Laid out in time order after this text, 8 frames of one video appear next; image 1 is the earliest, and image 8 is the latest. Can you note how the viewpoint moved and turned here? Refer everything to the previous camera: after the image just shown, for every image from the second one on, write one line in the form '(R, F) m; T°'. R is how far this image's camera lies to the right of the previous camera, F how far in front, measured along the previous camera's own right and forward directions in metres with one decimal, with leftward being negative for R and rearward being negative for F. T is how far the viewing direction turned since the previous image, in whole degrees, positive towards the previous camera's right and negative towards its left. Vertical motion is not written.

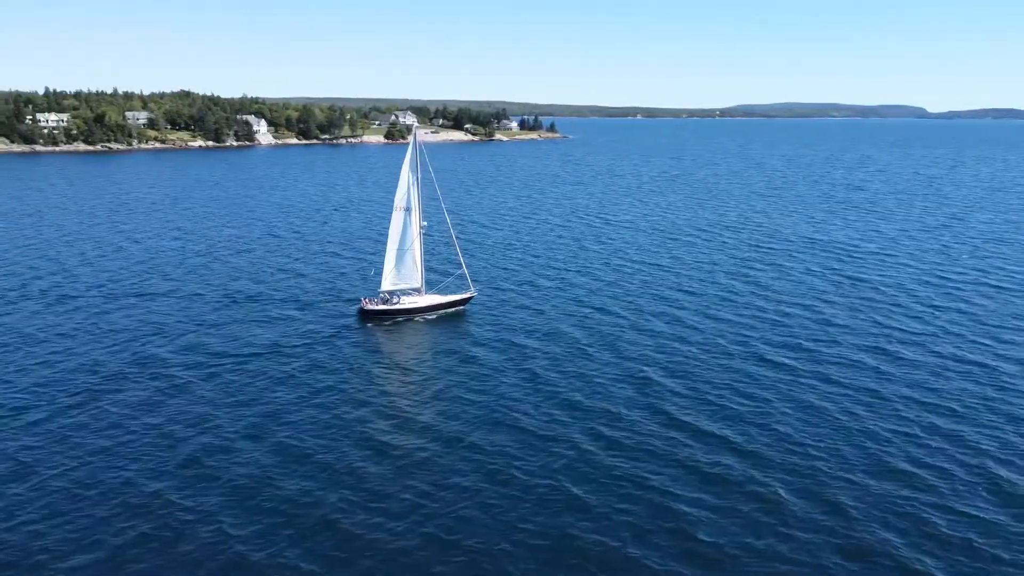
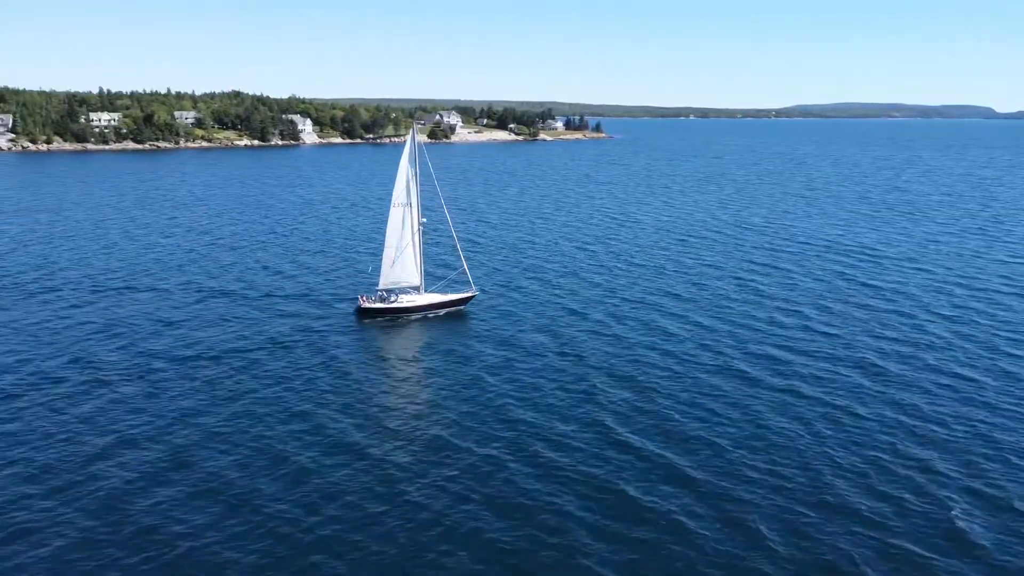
(+5.9, +1.8) m; -4°
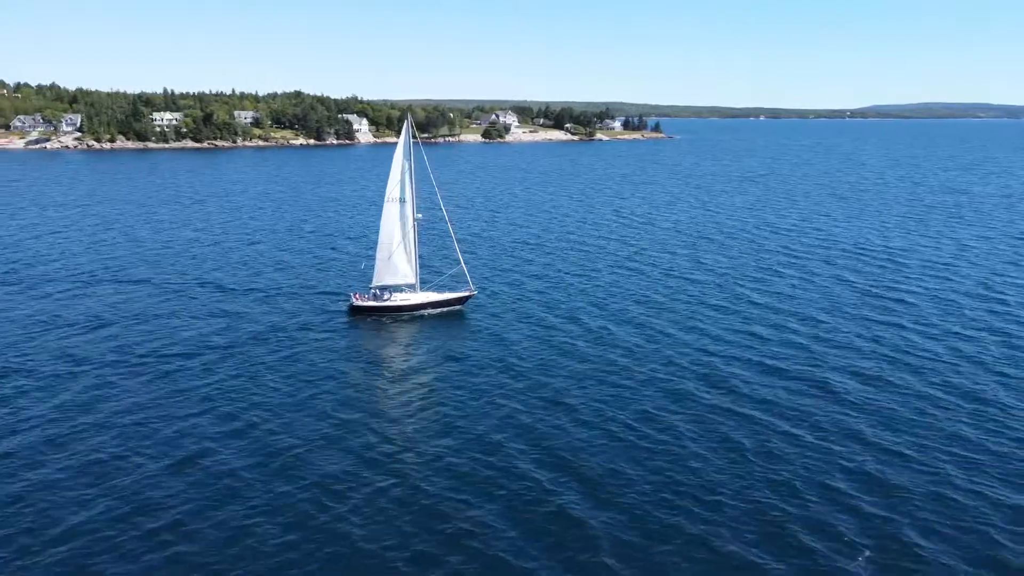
(+7.9, +2.7) m; -5°
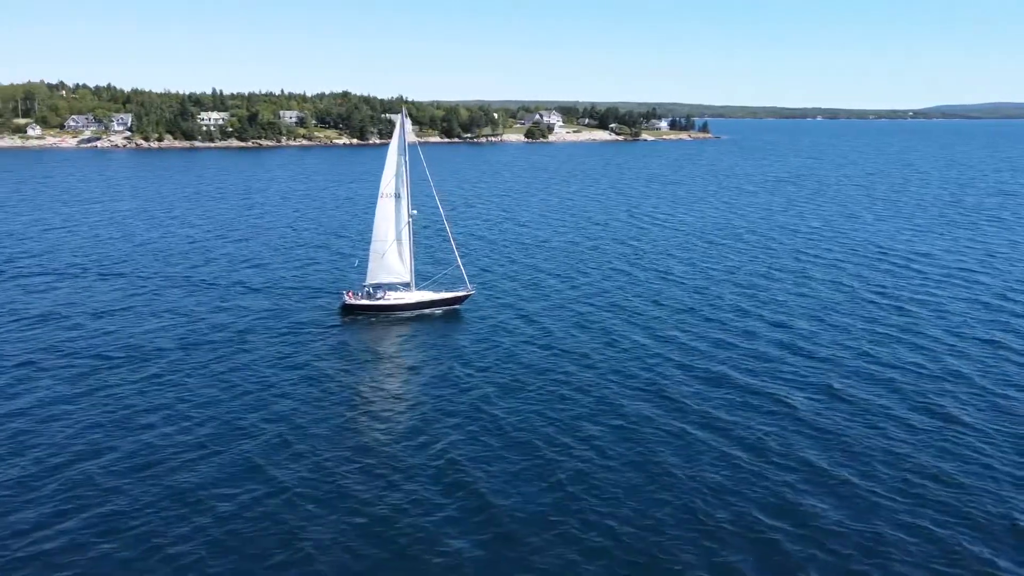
(+6.3, +2.2) m; -4°
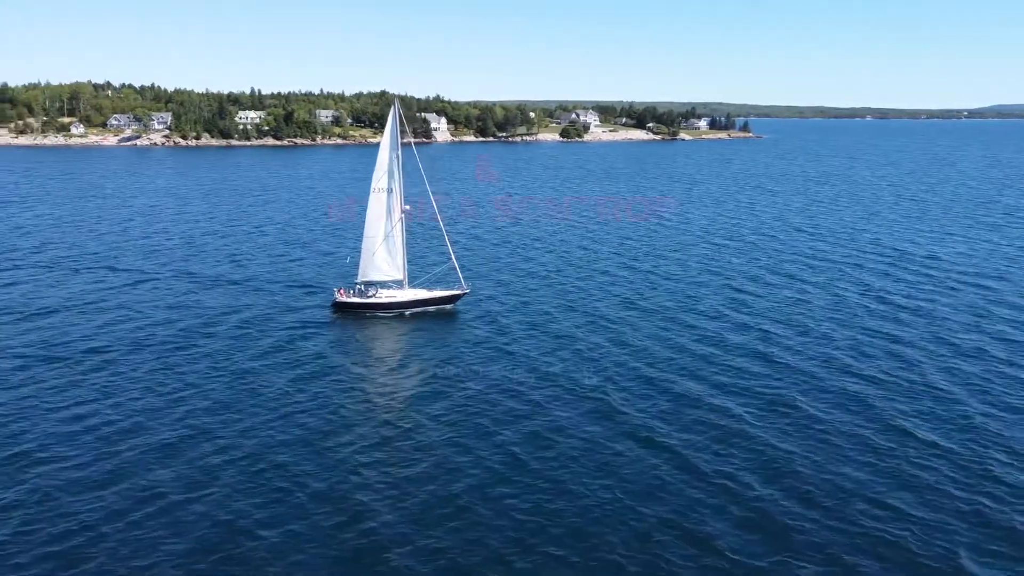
(+5.4, +2.2) m; -3°
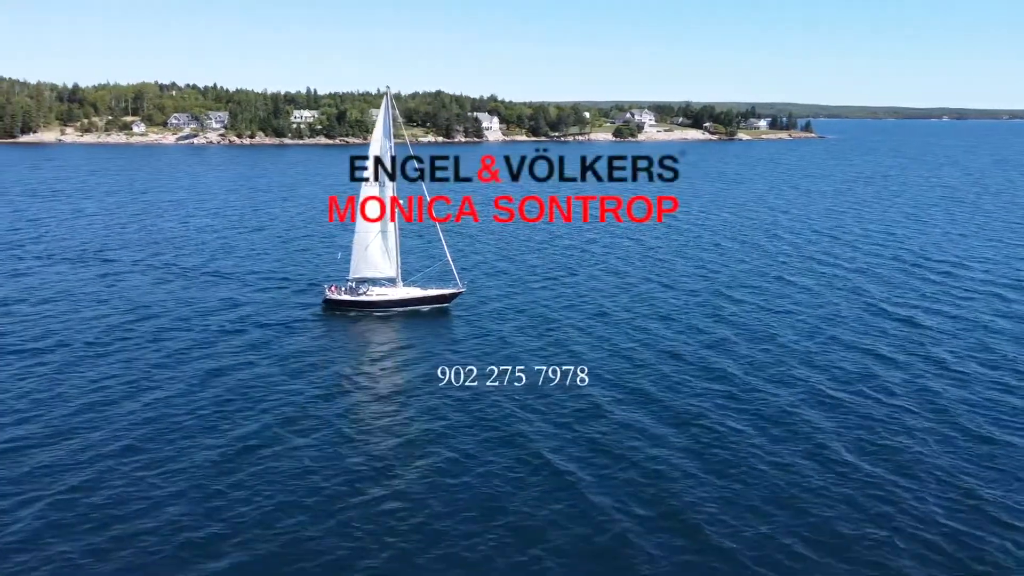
(+7.1, +2.9) m; -5°
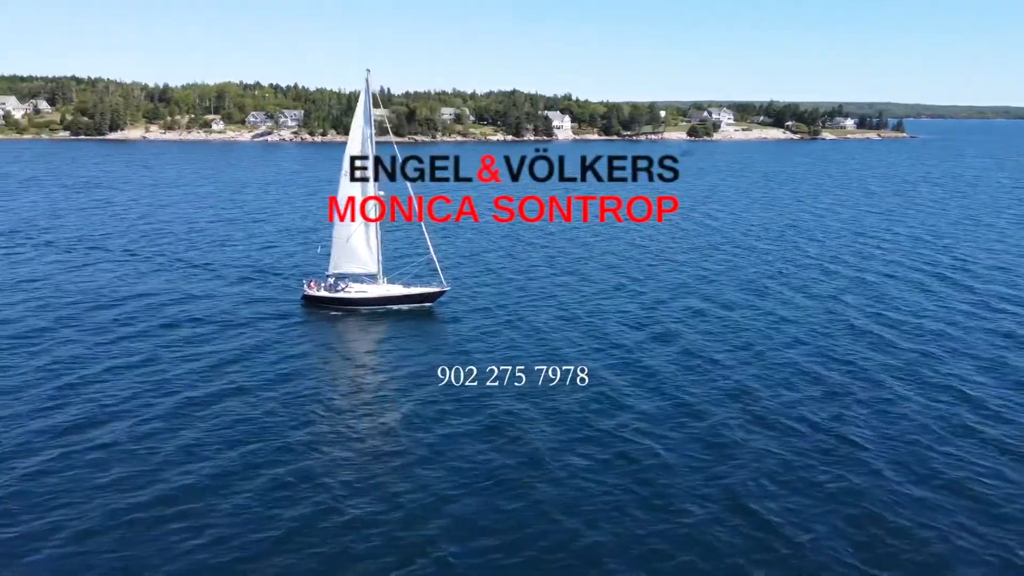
(+9.6, +3.9) m; -6°
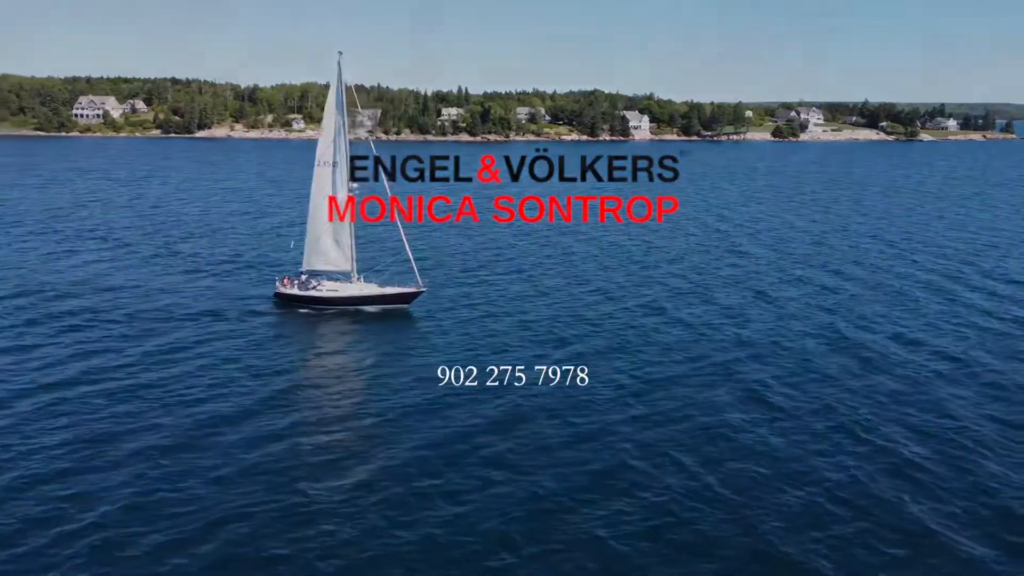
(+9.5, +3.7) m; -7°
